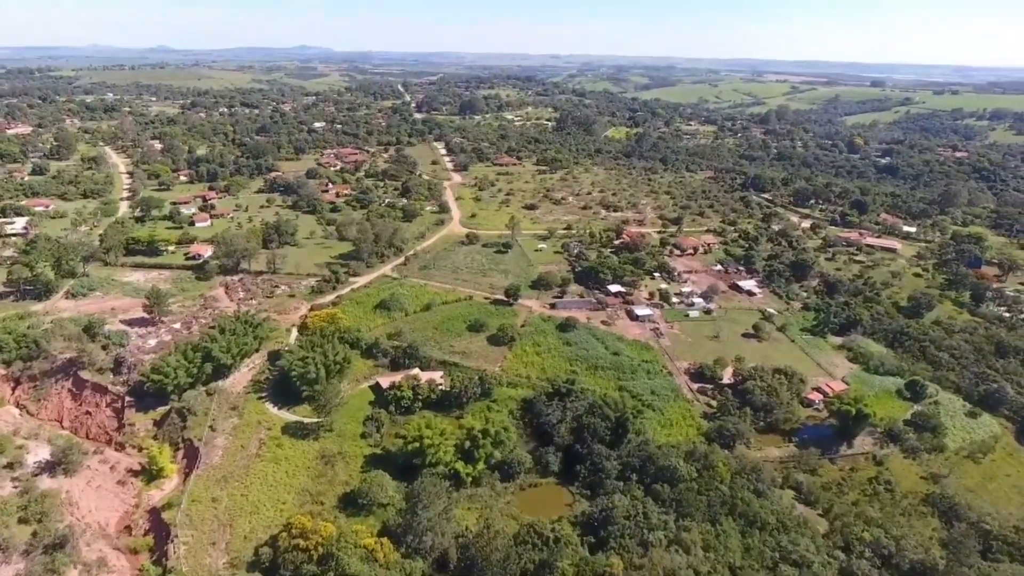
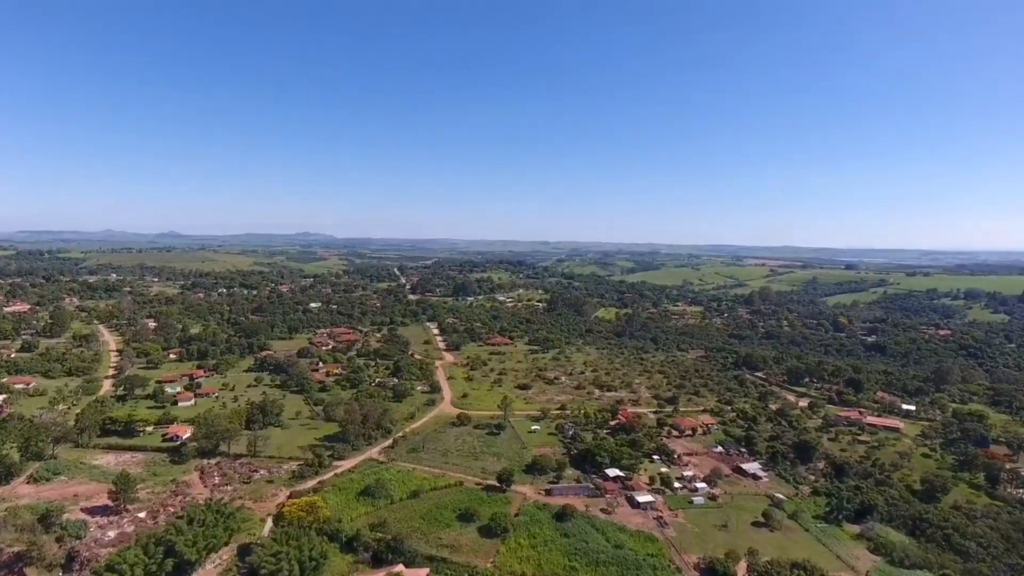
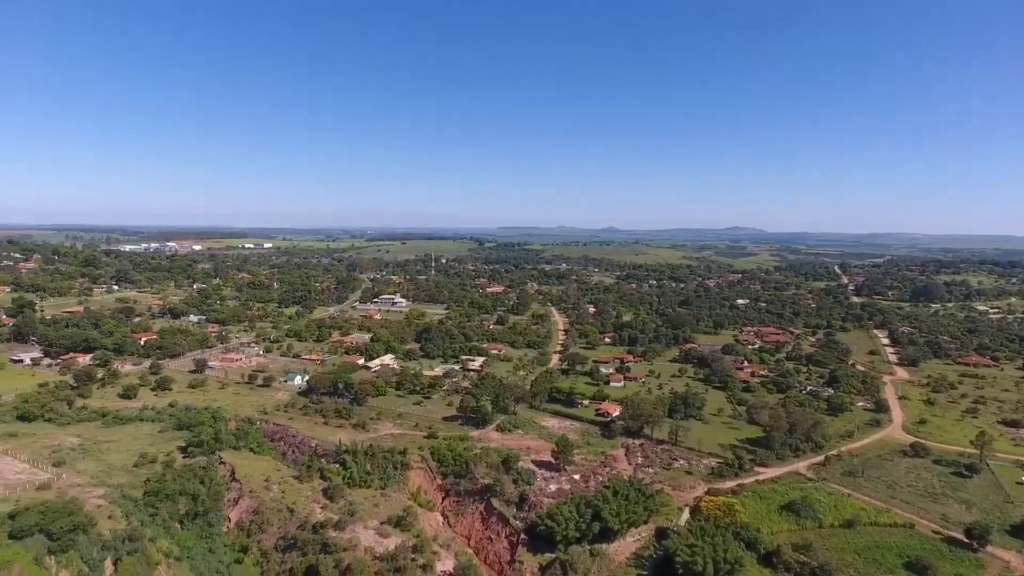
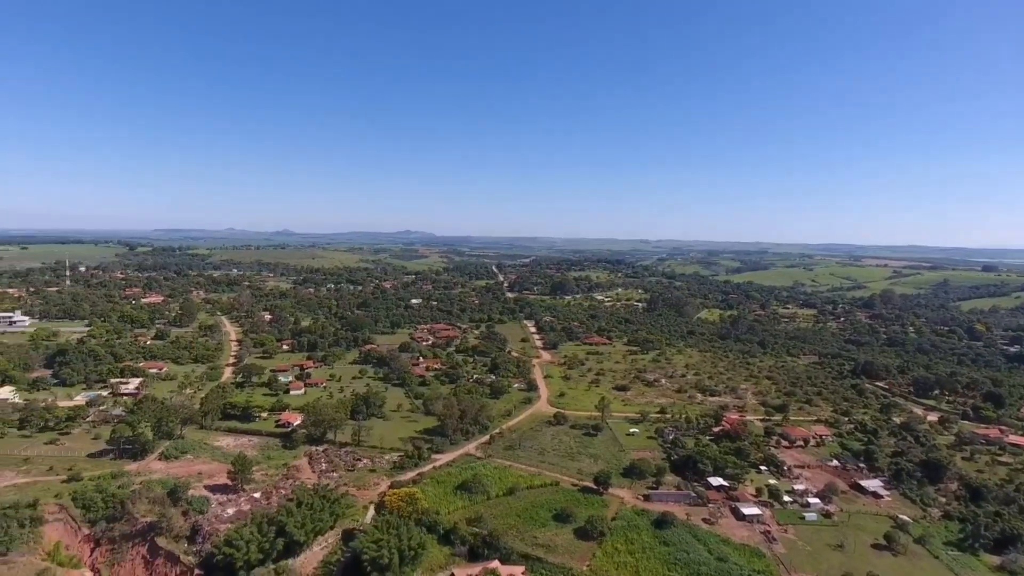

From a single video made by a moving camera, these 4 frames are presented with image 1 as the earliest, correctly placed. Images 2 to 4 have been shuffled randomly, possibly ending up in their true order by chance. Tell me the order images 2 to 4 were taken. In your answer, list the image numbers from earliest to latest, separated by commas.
2, 4, 3
